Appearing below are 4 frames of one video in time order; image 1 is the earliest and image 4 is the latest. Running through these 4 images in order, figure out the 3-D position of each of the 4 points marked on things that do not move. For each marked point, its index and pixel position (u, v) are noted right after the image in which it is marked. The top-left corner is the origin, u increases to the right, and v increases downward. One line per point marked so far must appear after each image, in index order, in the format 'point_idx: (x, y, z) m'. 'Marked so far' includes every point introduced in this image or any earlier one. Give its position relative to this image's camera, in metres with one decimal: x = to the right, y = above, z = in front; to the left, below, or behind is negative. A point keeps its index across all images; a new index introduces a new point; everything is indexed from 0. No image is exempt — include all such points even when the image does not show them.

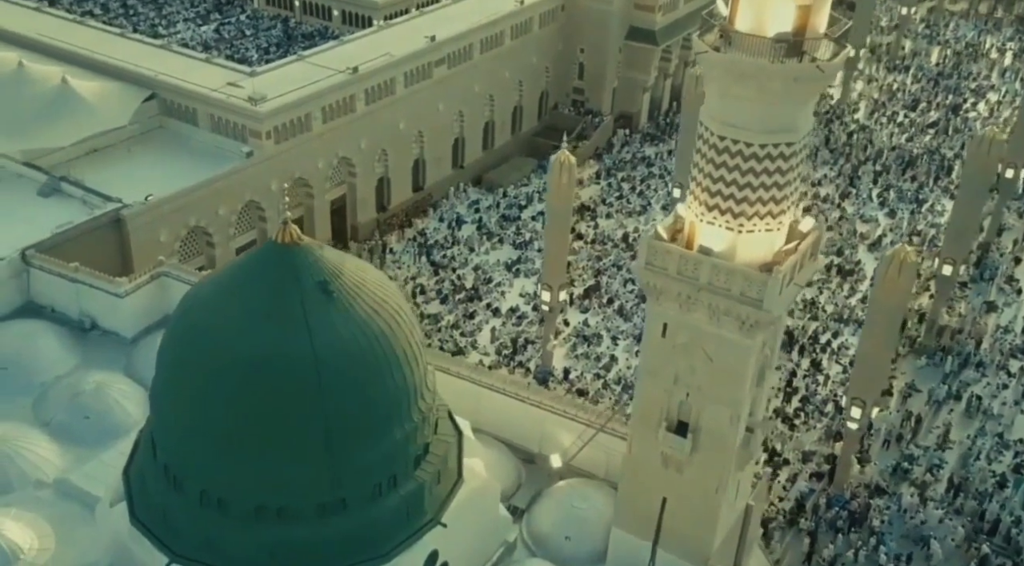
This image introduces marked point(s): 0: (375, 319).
0: (-1.6, -0.4, +14.1) m
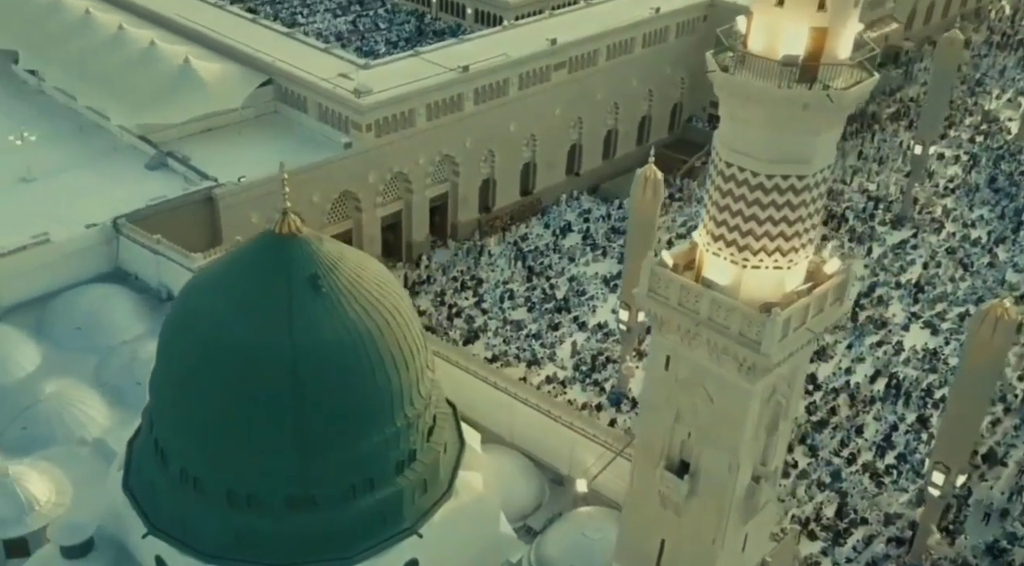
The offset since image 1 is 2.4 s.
0: (-1.8, -0.4, +14.0) m
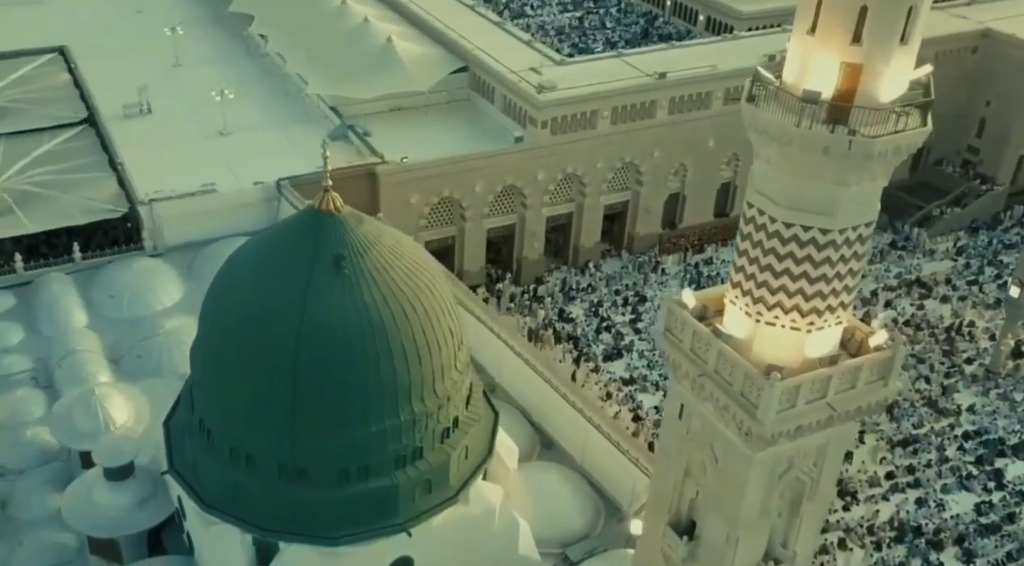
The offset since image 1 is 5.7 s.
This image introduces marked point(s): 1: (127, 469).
0: (-1.6, -0.3, +13.7) m
1: (-5.5, -2.7, +15.7) m
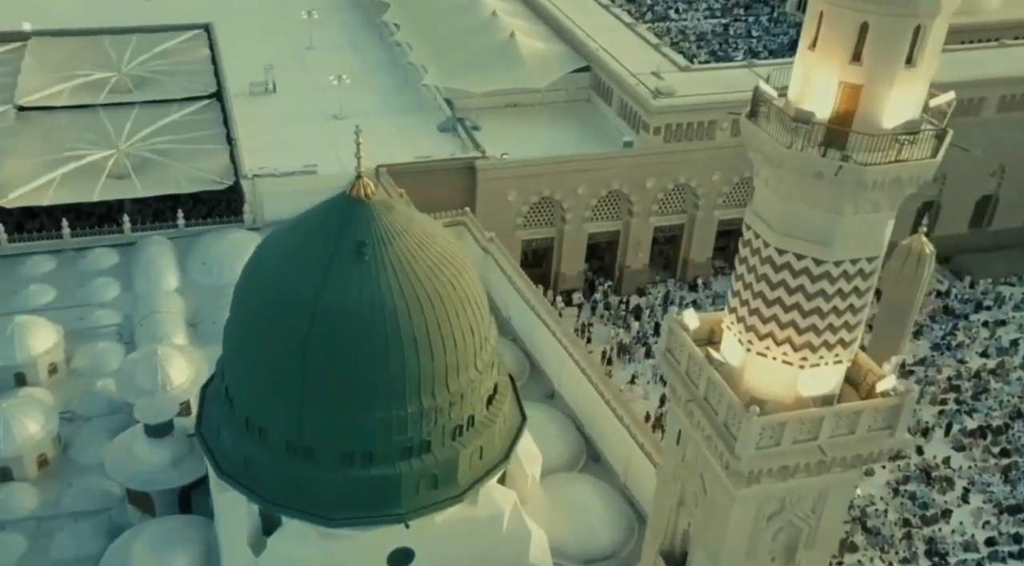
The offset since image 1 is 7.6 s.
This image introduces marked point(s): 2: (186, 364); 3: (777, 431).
0: (-1.4, -0.1, +13.5) m
1: (-5.1, -2.2, +16.3) m
2: (-5.2, -1.3, +17.7) m
3: (+2.5, -1.4, +10.3) m
